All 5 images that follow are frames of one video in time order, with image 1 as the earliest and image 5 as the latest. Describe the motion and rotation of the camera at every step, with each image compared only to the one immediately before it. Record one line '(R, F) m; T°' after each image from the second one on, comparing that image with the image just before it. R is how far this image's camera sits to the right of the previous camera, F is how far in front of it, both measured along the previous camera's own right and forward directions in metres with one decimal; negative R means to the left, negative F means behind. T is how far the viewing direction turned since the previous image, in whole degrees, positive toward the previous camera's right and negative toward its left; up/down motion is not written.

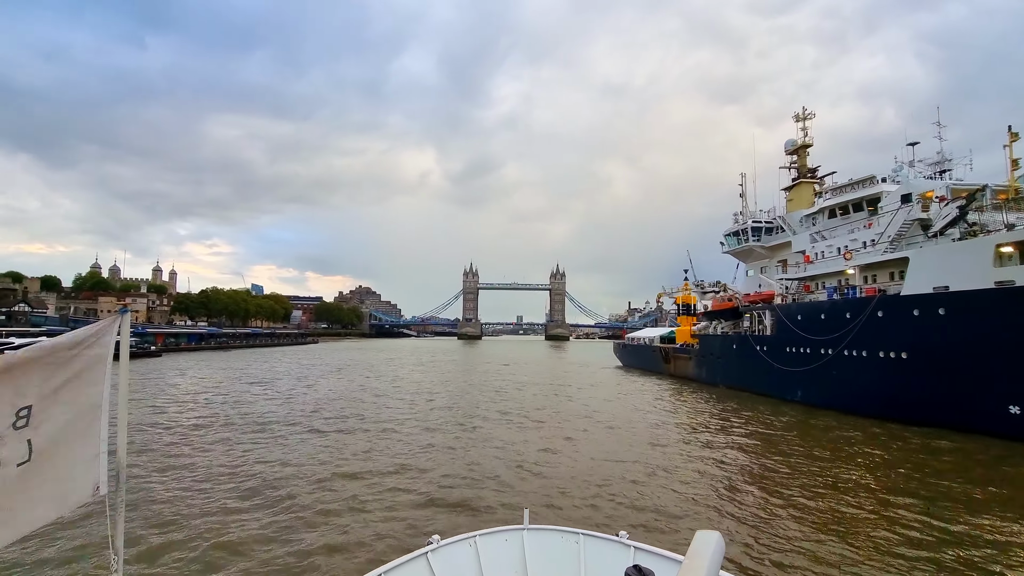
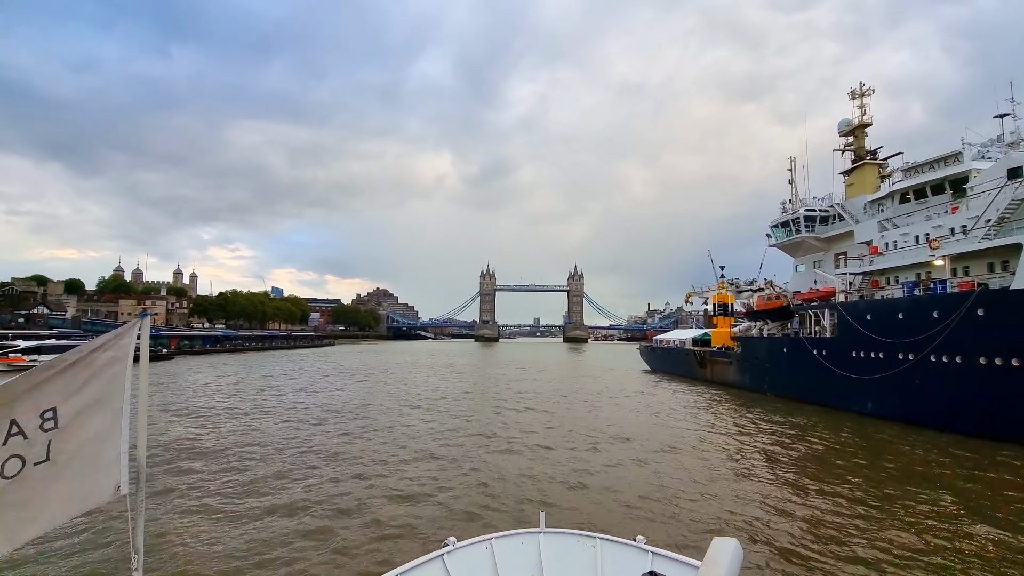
(-0.1, +0.7) m; -2°
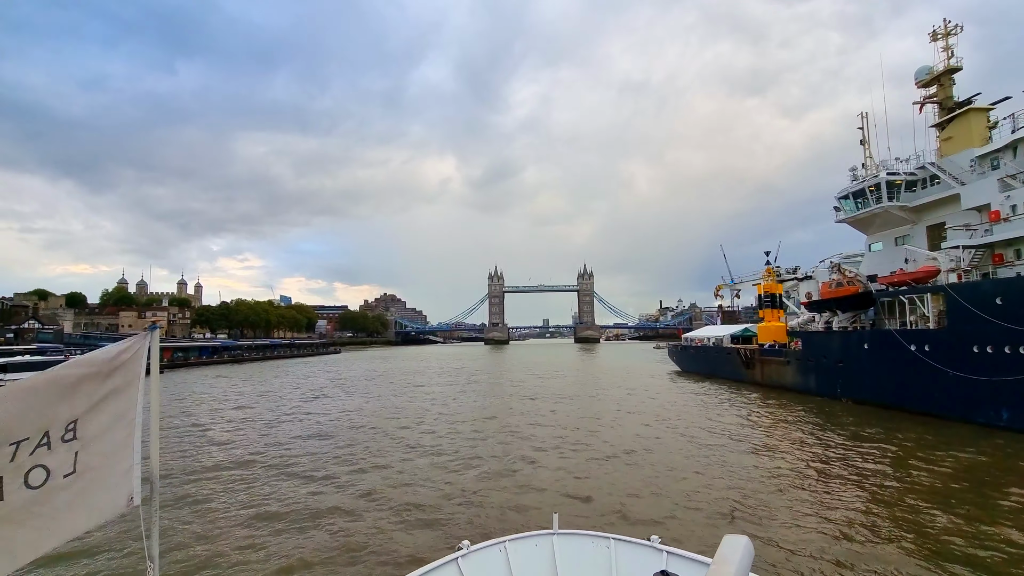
(-0.1, +1.2) m; -1°
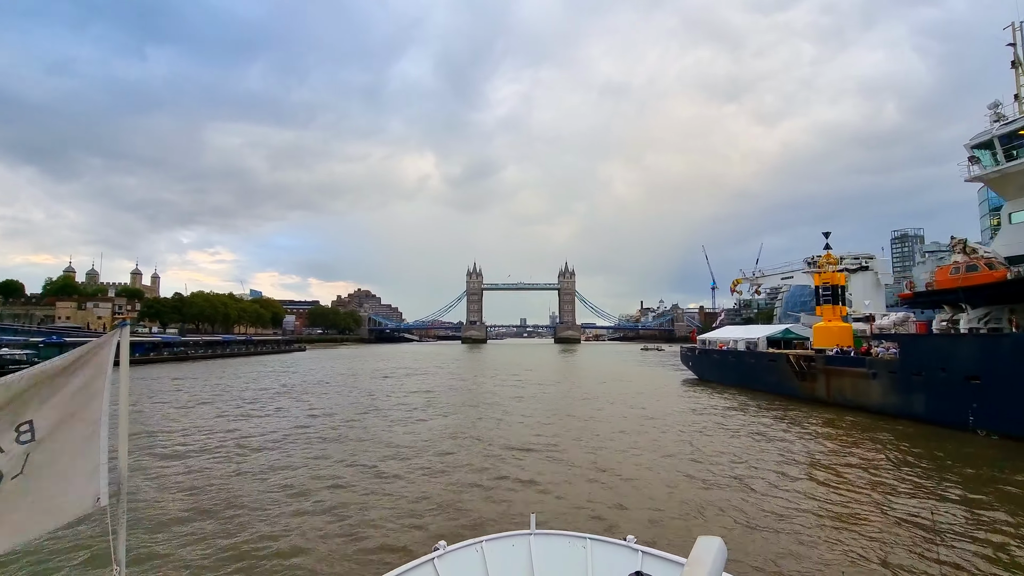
(-0.2, +2.0) m; +3°
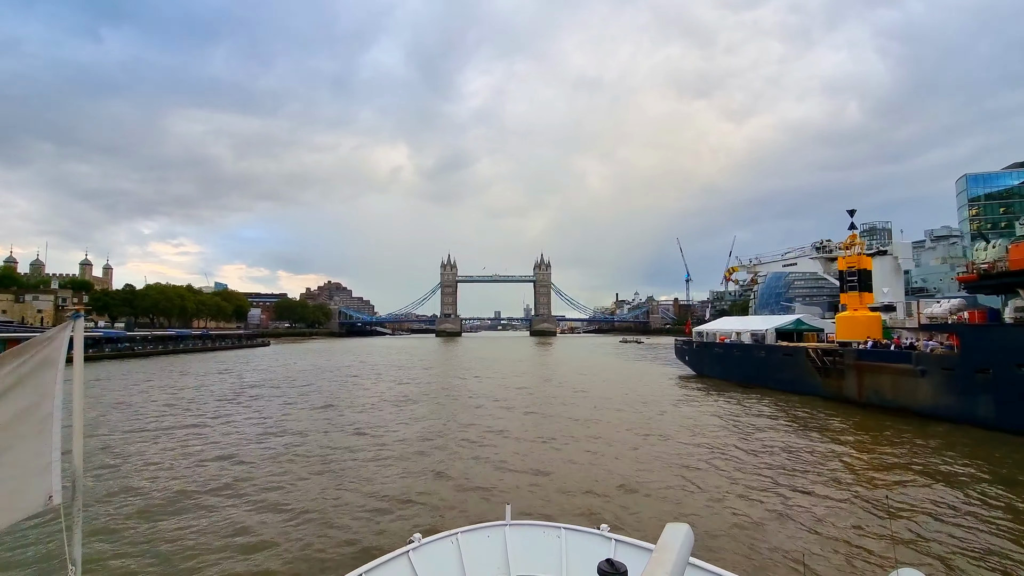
(-0.1, +1.0) m; +3°
